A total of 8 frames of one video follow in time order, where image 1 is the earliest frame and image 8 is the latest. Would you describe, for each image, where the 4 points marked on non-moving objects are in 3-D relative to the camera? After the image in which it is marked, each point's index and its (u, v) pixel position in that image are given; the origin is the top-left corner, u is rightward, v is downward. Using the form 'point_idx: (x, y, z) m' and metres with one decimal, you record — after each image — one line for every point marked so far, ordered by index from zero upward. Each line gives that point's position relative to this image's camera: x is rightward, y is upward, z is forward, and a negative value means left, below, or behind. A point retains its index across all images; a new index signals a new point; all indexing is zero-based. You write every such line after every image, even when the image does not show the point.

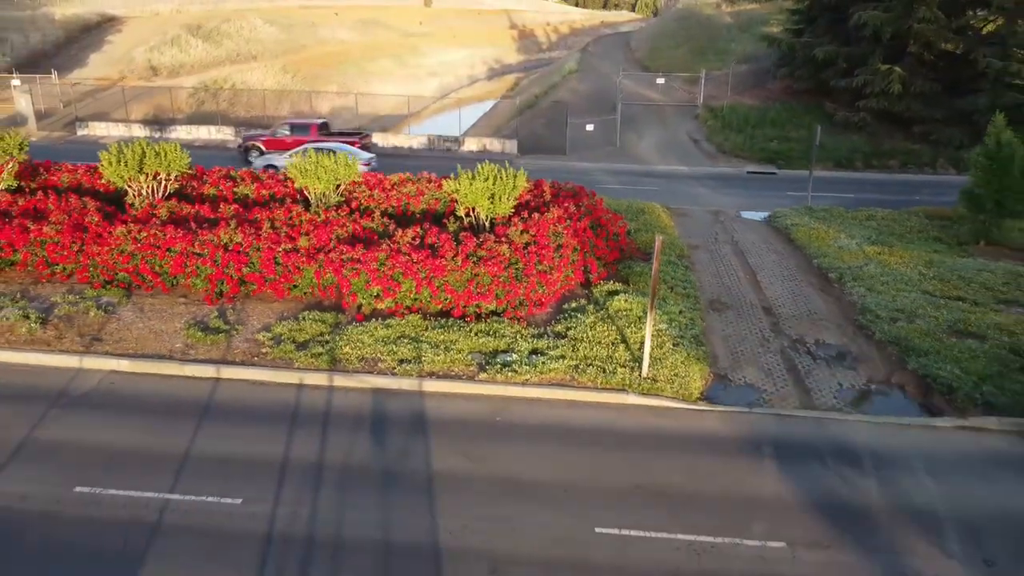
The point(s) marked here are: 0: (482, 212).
0: (-0.6, +1.4, +16.2) m
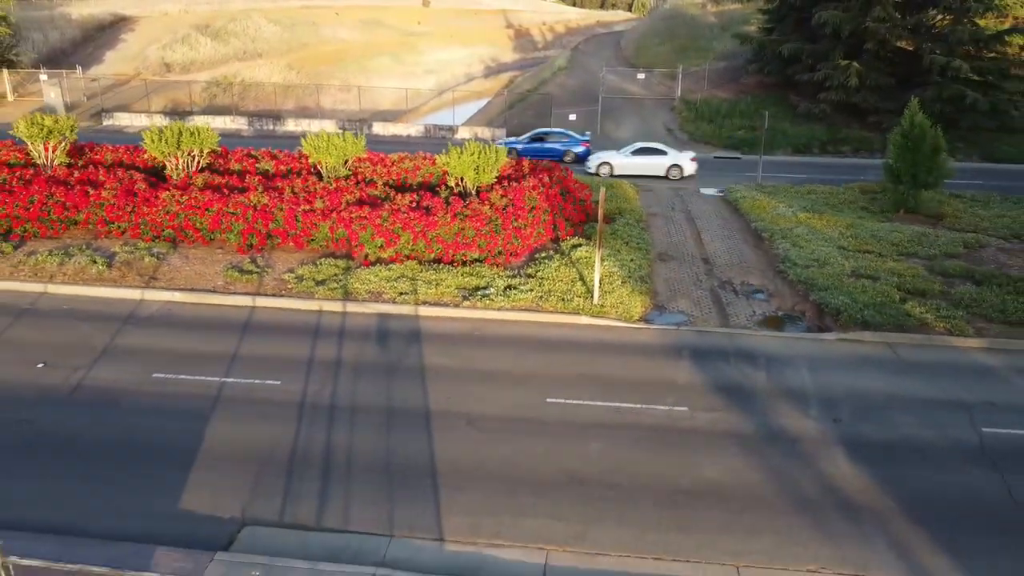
0: (-0.9, +2.3, +19.2) m
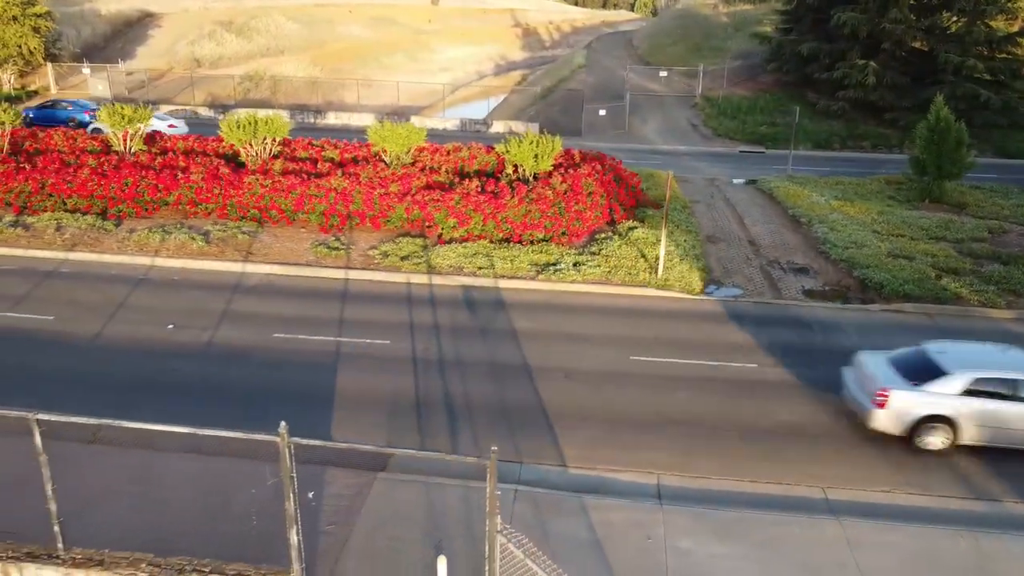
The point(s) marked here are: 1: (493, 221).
0: (+0.3, +2.7, +20.6) m
1: (-0.4, +1.4, +18.3) m
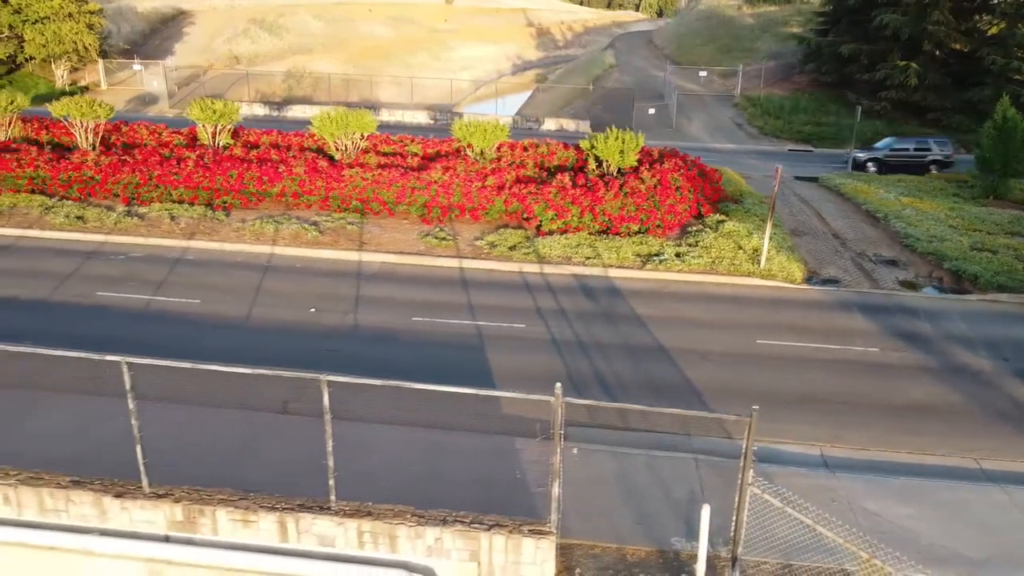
0: (+2.4, +2.9, +21.3) m
1: (+1.7, +1.6, +19.0) m
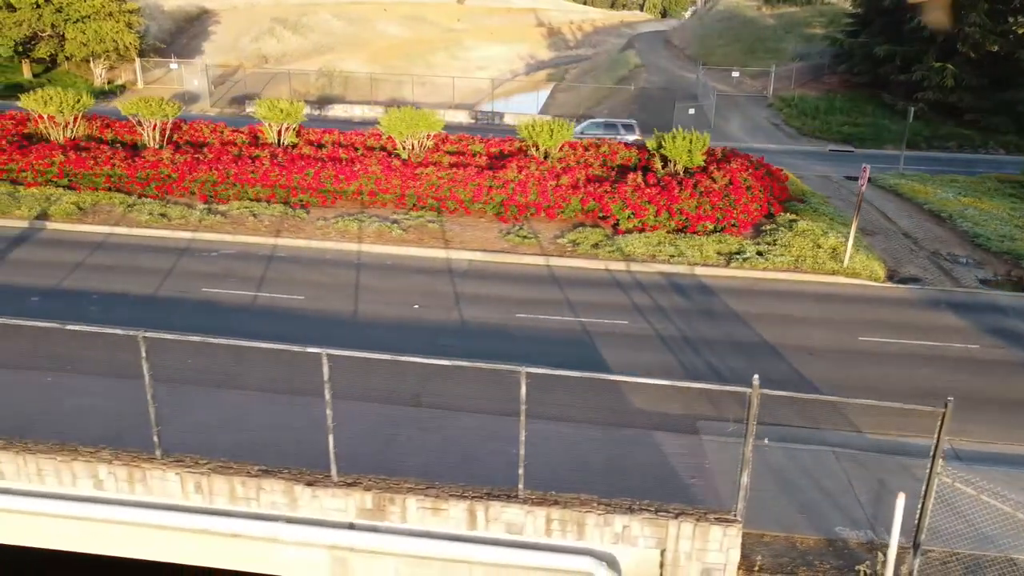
0: (+4.1, +3.0, +21.5) m
1: (+3.3, +1.6, +19.2) m
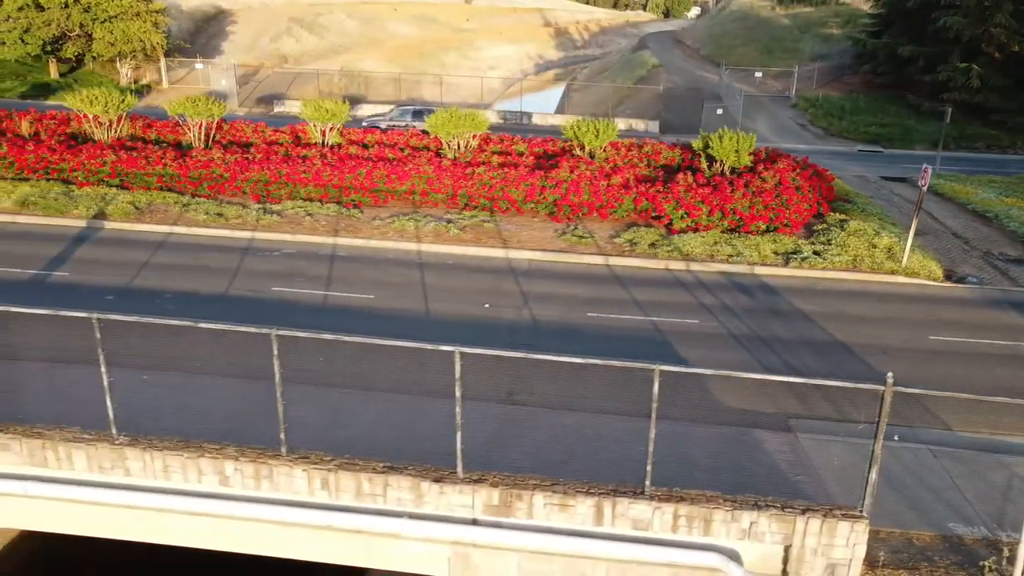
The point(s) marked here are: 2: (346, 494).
0: (+5.2, +3.0, +21.6) m
1: (+4.5, +1.6, +19.3) m
2: (-1.6, -2.0, +8.6) m
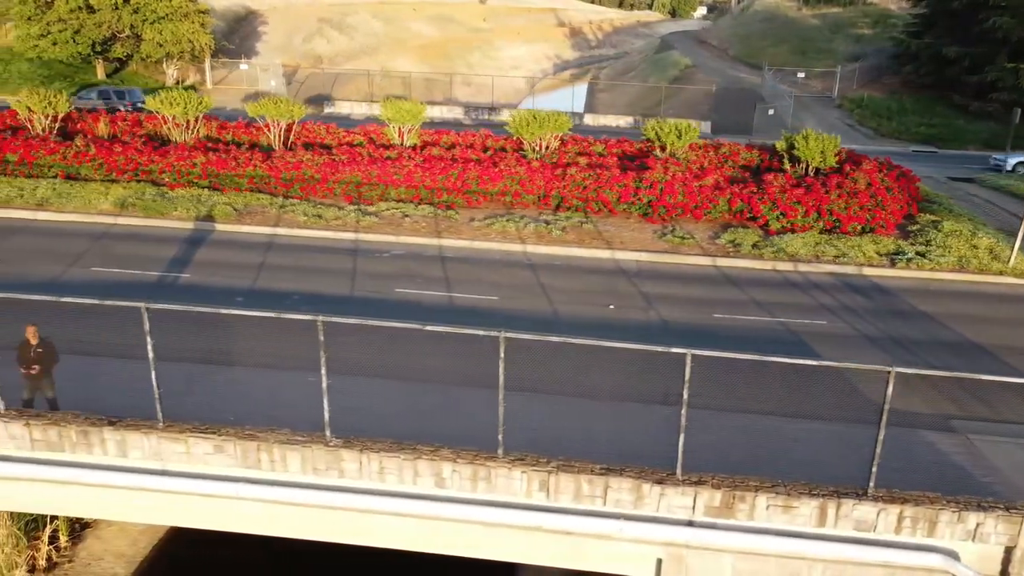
0: (+7.3, +3.0, +21.7) m
1: (+6.6, +1.6, +19.4) m
2: (+0.5, -2.0, +8.7) m
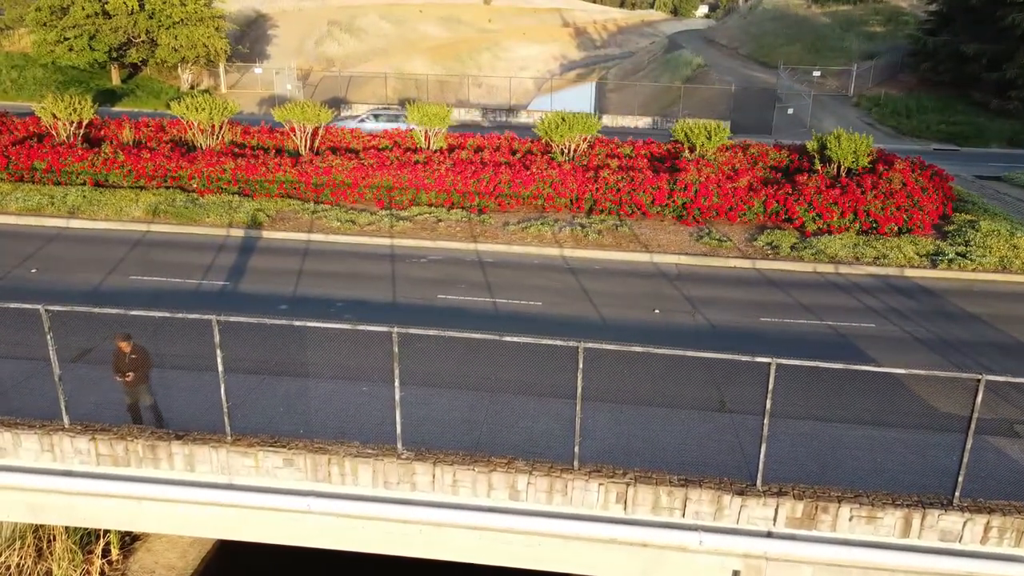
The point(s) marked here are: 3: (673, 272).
0: (+8.0, +3.0, +21.5) m
1: (+7.3, +1.6, +19.2) m
2: (+1.2, -2.1, +8.5) m
3: (+3.0, +0.3, +17.0) m
